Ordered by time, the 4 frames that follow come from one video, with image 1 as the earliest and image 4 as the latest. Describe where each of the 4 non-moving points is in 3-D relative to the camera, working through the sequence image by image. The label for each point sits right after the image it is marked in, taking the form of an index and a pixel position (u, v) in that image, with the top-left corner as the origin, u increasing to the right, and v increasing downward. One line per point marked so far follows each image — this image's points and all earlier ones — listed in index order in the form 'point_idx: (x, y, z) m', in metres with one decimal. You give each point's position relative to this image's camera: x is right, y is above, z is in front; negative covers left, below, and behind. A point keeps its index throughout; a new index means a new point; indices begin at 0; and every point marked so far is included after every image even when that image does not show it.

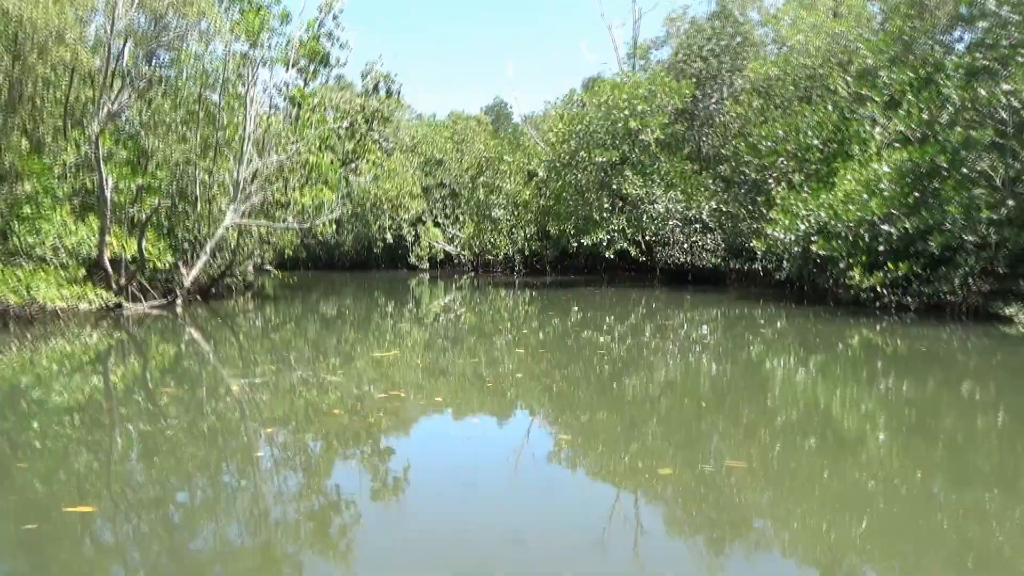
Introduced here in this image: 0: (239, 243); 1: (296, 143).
0: (-5.7, +1.0, +14.8) m
1: (-4.4, +3.0, +14.5) m
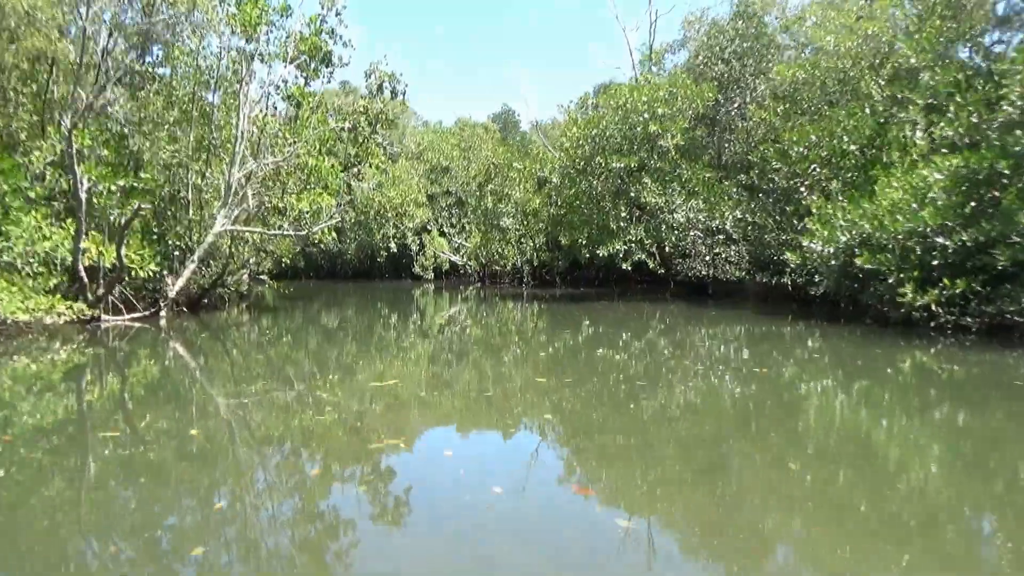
0: (-5.4, +0.7, +13.9) m
1: (-4.2, +2.7, +13.7) m
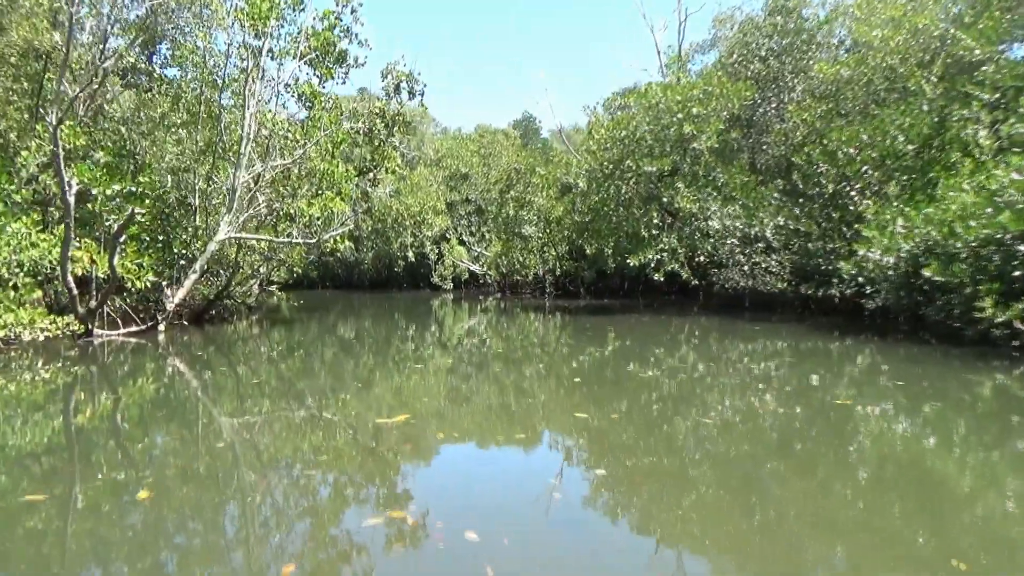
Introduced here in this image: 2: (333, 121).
0: (-5.0, +0.5, +13.2) m
1: (-3.7, +2.5, +12.9) m
2: (-3.2, +3.0, +12.8) m
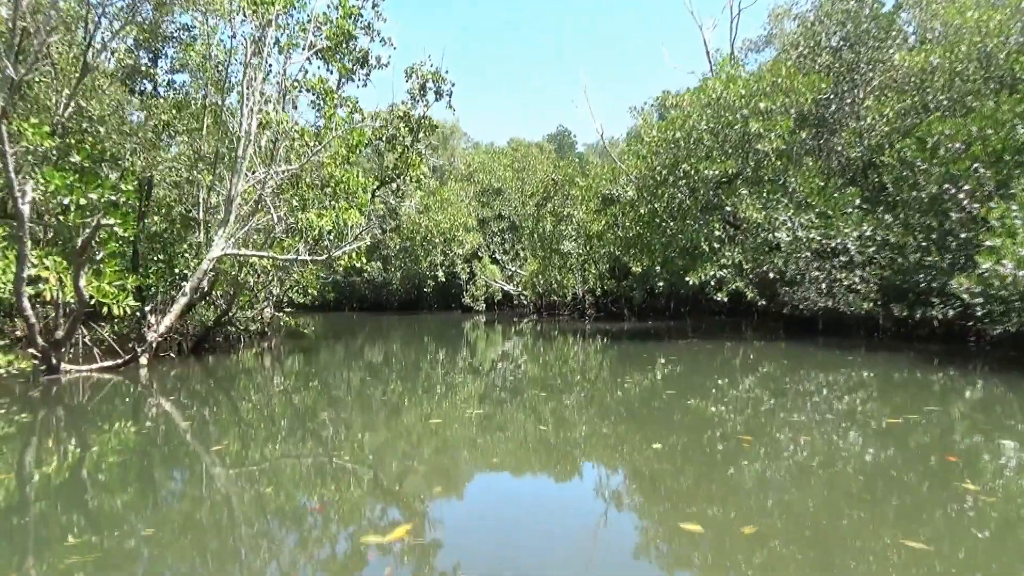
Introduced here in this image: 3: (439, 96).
0: (-4.3, +0.1, +11.7) m
1: (-3.1, +2.2, +11.4) m
2: (-2.5, +2.6, +11.3) m
3: (-1.3, +3.5, +13.3) m
